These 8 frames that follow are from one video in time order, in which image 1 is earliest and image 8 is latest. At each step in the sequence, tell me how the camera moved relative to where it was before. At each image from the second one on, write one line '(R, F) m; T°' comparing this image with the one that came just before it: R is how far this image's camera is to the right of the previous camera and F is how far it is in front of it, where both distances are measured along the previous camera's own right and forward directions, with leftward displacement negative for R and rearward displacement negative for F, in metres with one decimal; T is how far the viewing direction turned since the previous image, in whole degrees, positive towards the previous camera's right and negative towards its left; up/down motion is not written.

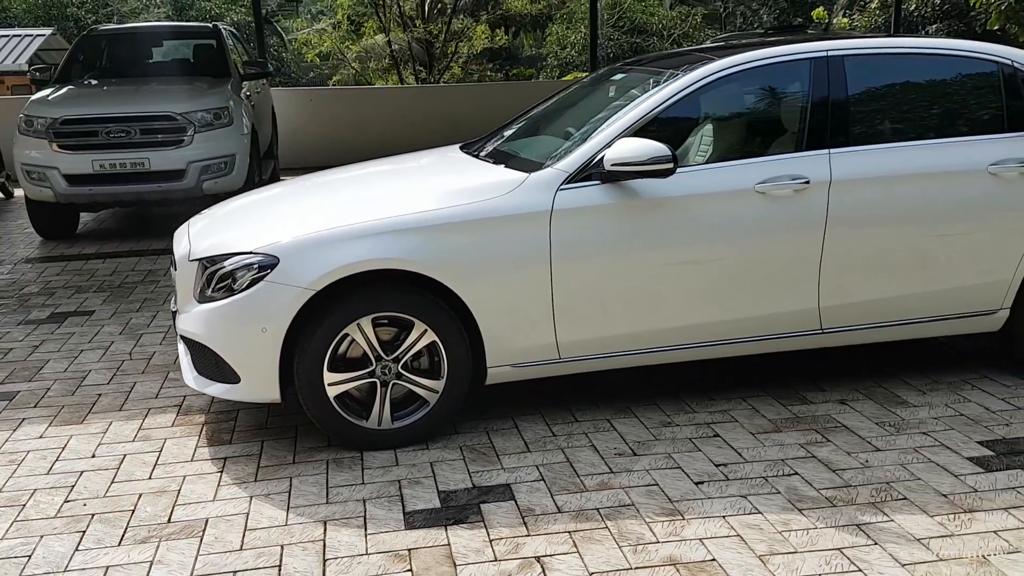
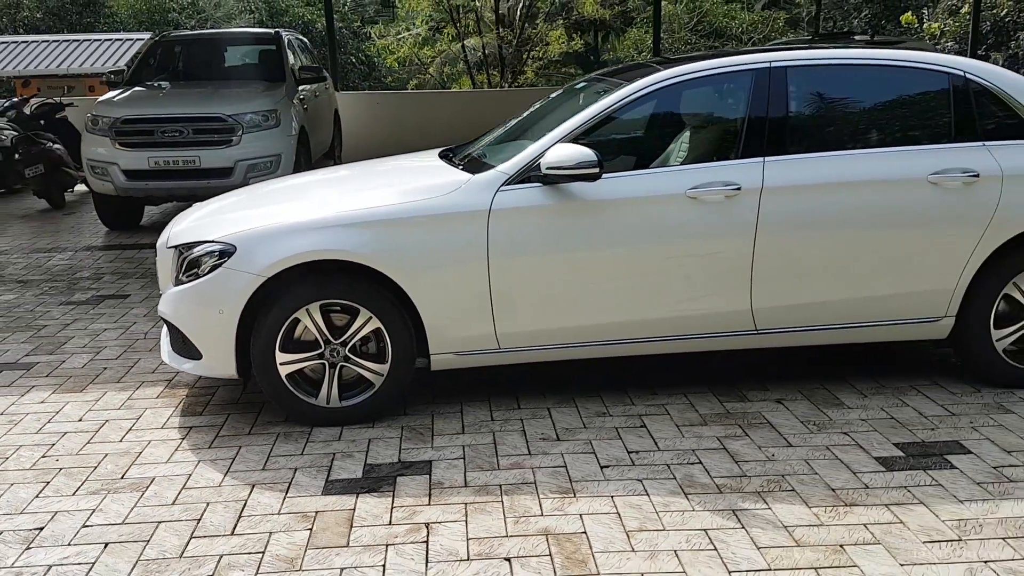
(+0.7, -0.2) m; -6°
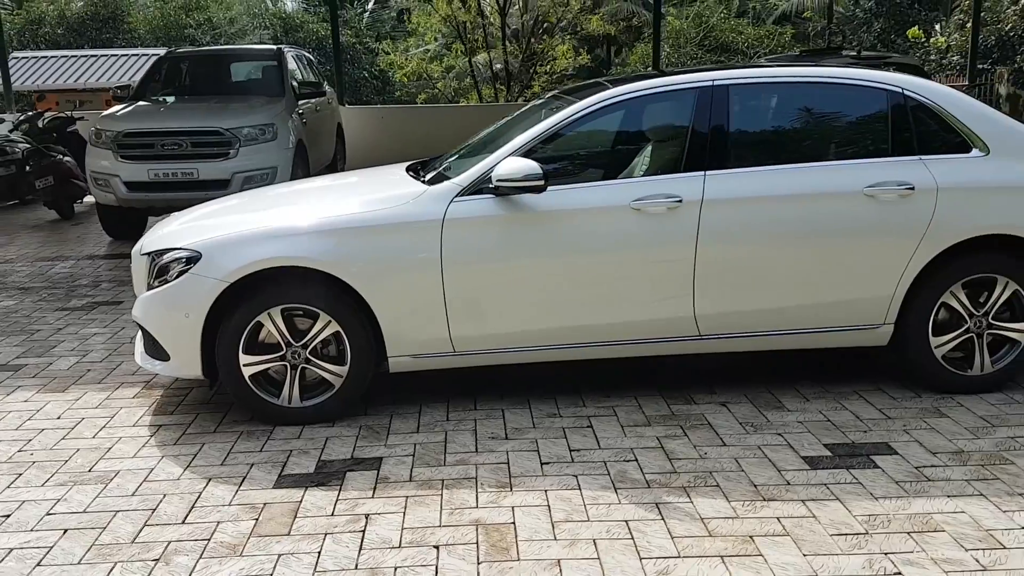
(+0.3, -0.2) m; -1°
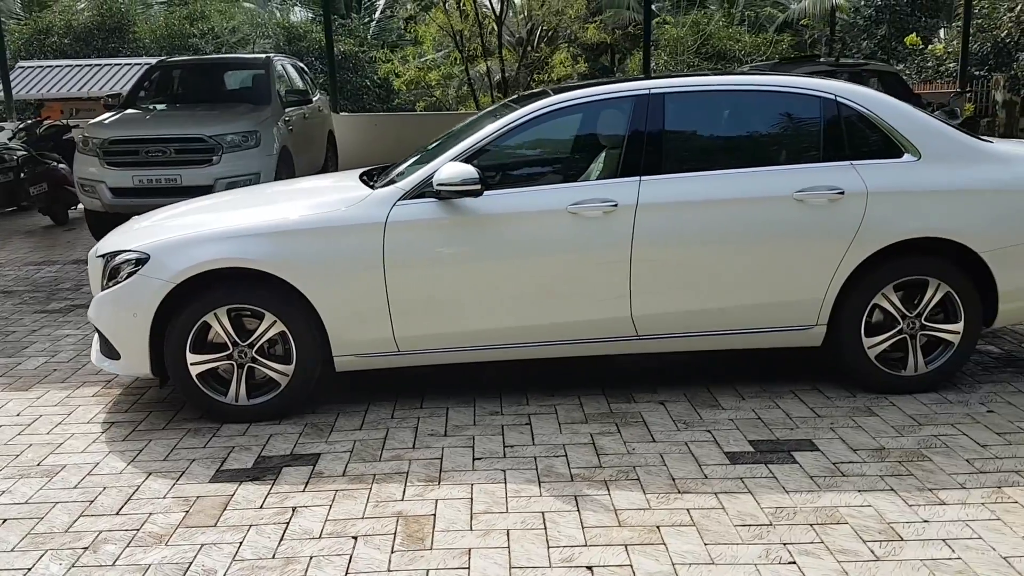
(+0.3, -0.1) m; -1°
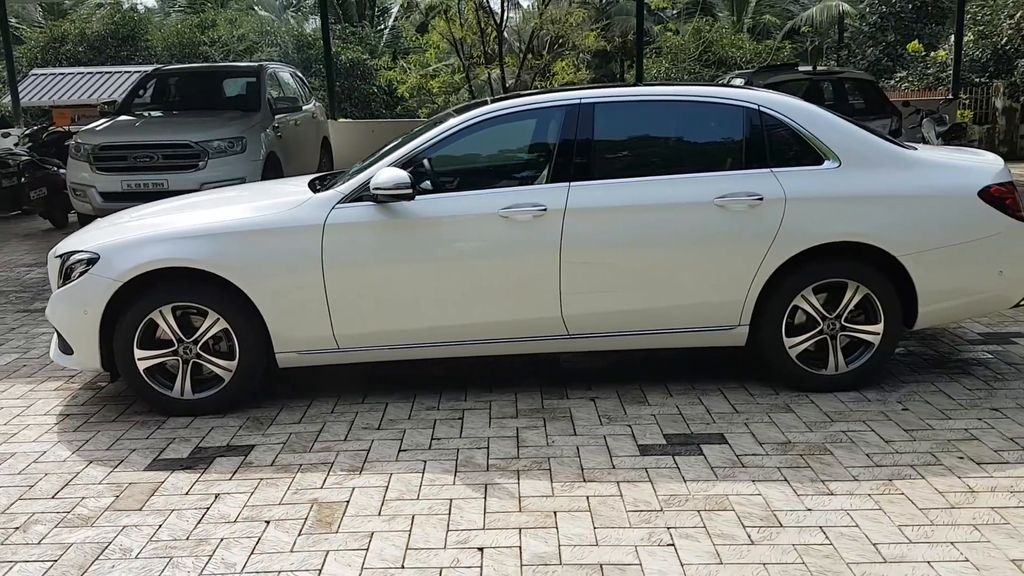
(+0.4, -0.2) m; -1°
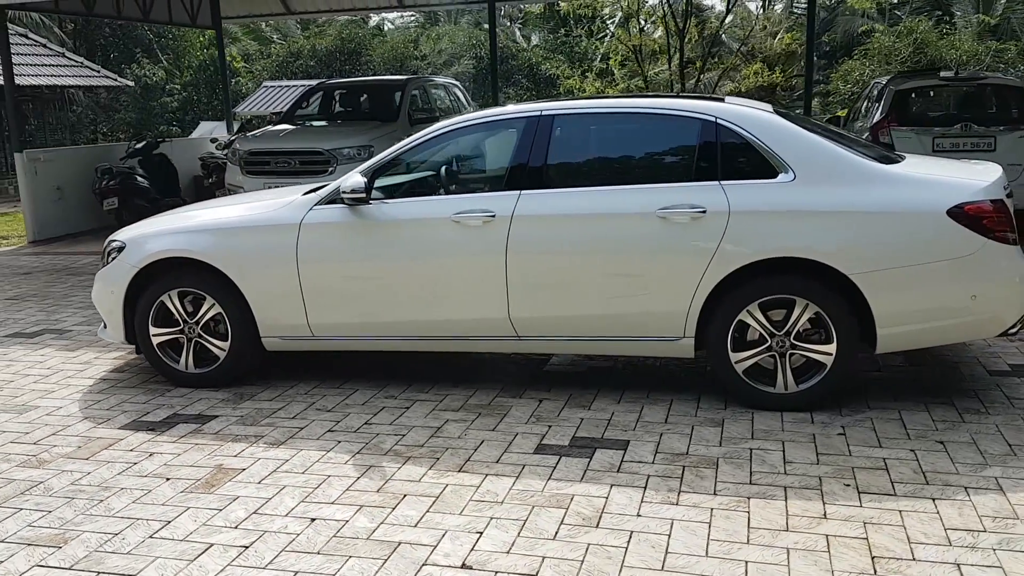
(+1.5, -0.1) m; -14°
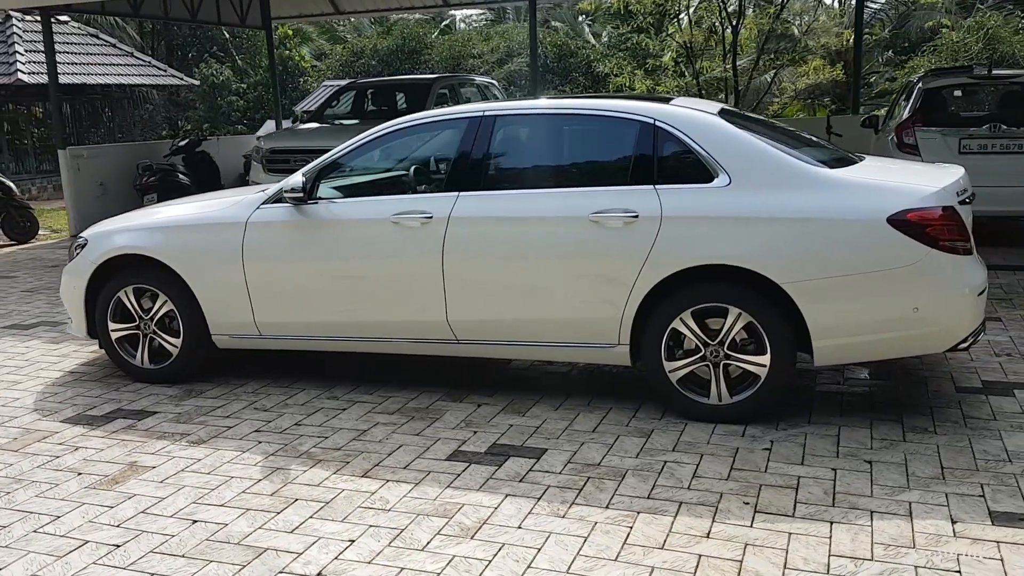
(+0.7, +0.1) m; -5°
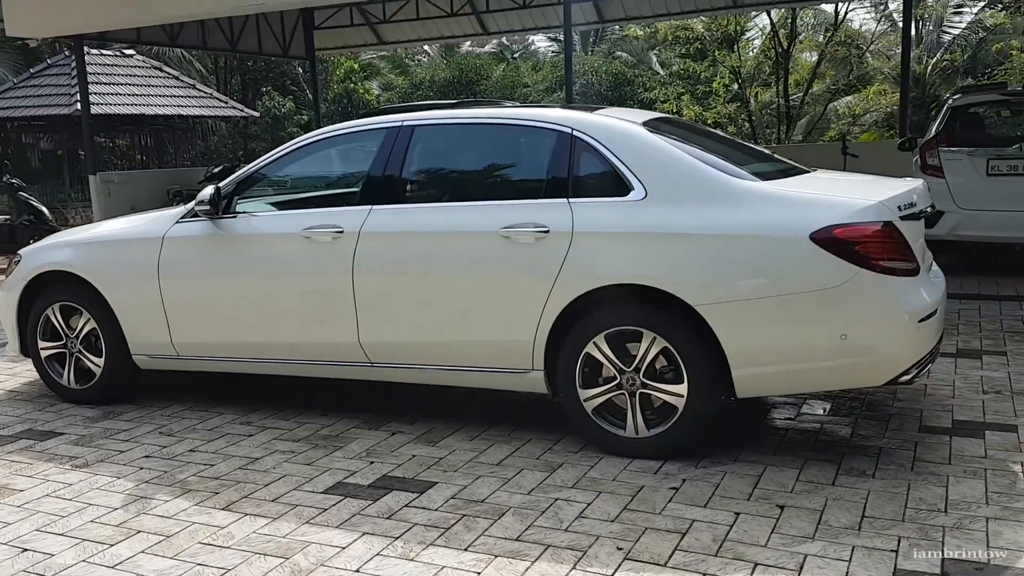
(+0.8, +0.4) m; -5°
